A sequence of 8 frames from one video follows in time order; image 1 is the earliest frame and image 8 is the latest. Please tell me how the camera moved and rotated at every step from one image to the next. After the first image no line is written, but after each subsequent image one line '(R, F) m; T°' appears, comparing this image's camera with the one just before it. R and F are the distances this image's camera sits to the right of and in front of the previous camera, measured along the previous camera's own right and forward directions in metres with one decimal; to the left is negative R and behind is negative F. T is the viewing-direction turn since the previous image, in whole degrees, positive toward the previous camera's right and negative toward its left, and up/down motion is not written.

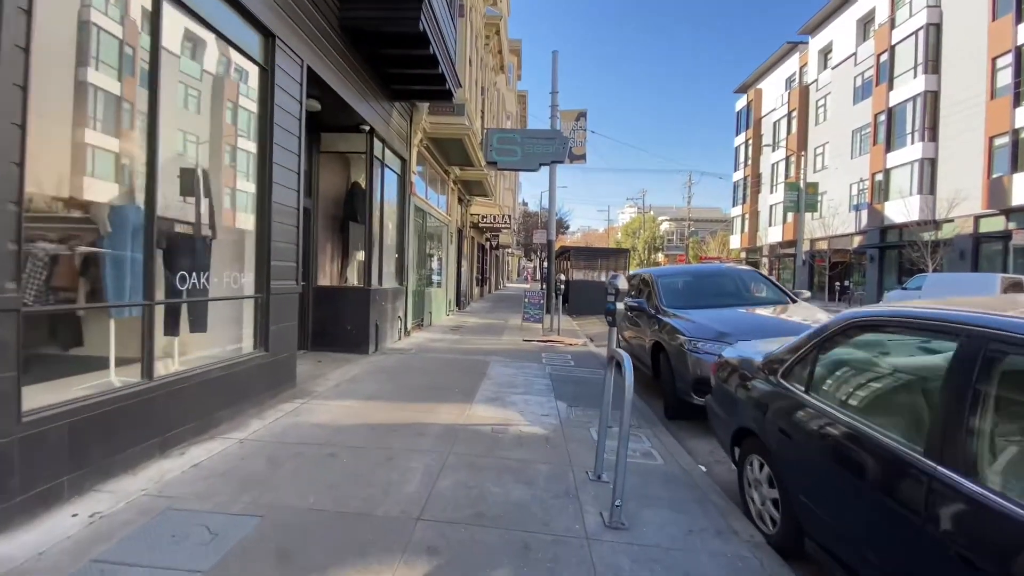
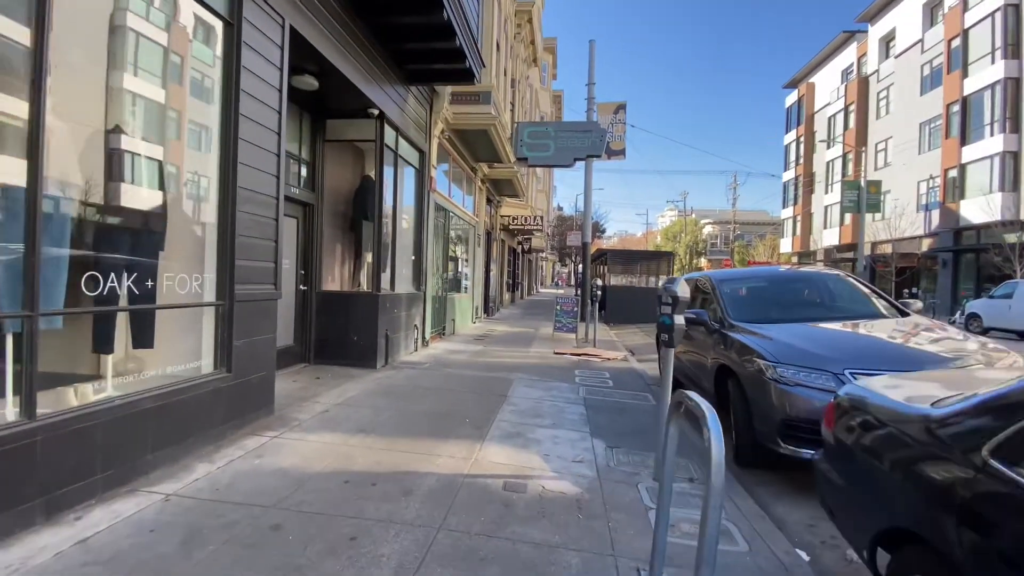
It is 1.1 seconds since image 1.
(+0.1, +1.4) m; -4°
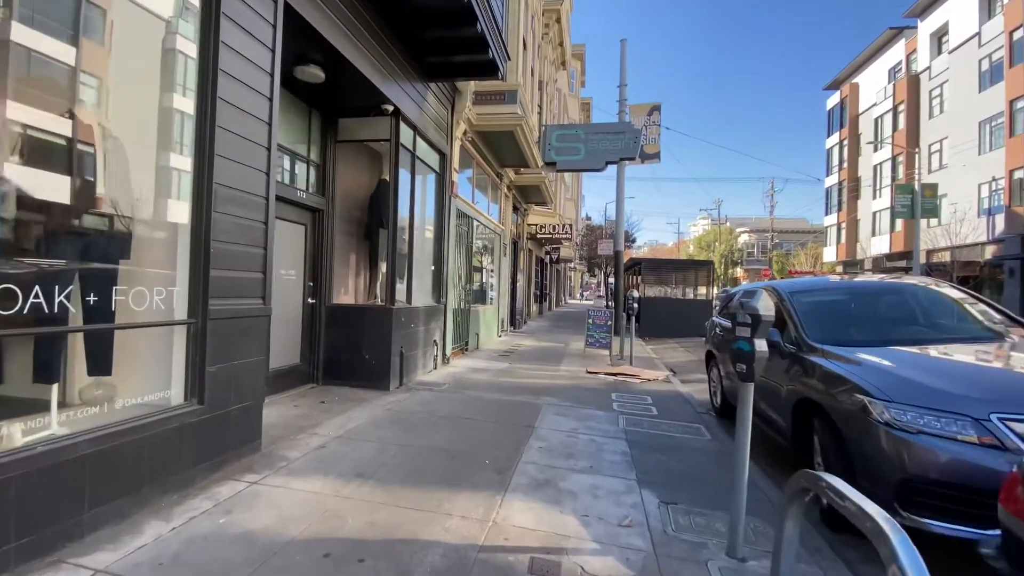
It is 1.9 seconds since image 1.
(0.0, +0.9) m; -3°
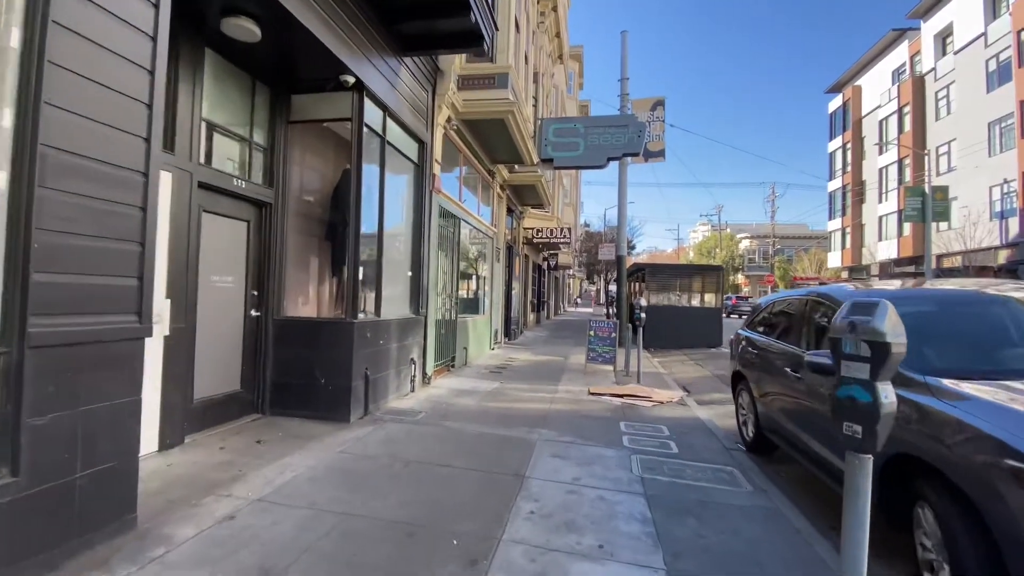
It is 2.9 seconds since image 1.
(+0.2, +1.3) m; 0°
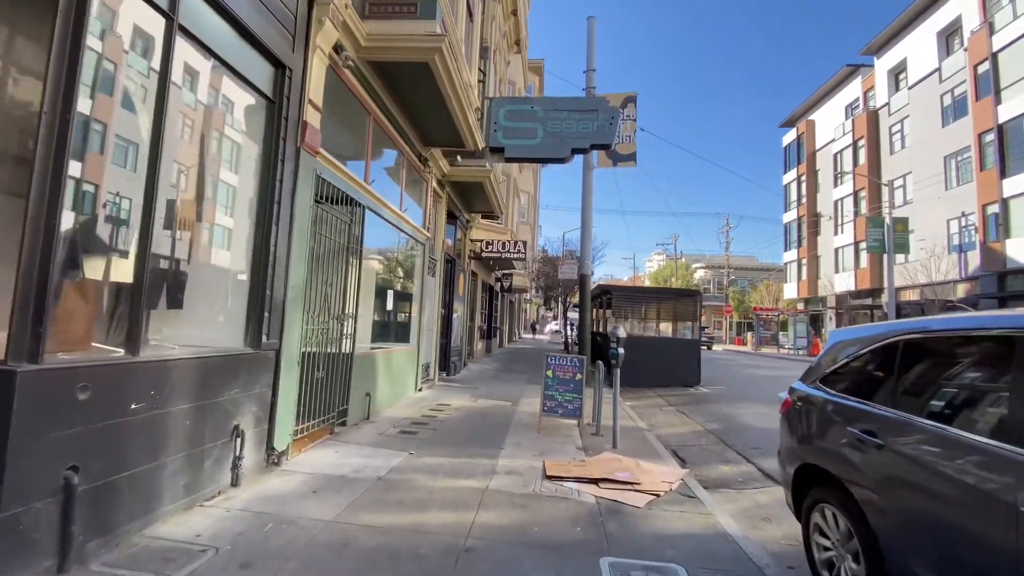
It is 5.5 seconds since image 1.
(+0.5, +3.1) m; +5°
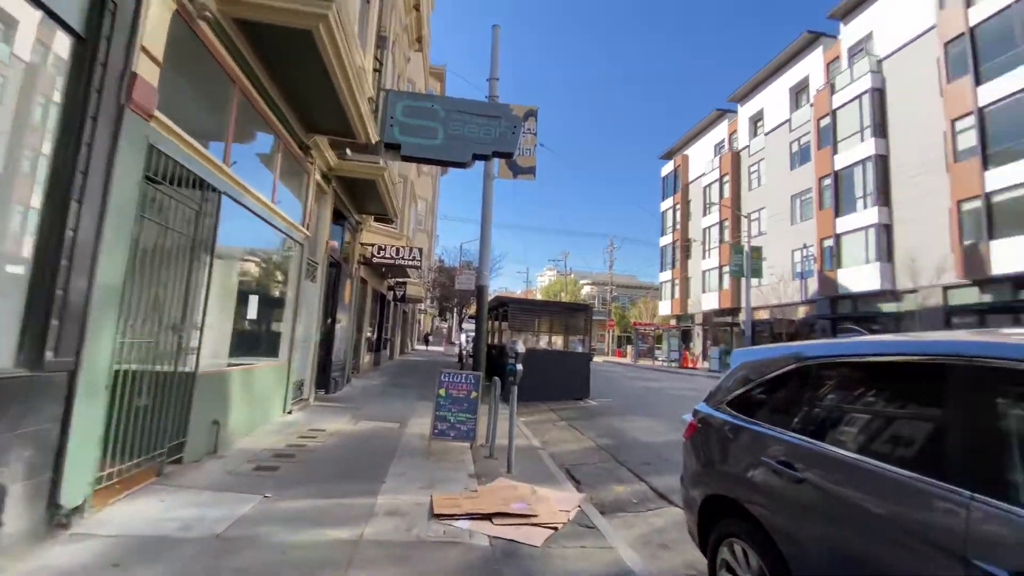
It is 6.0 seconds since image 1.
(+0.1, +0.6) m; +13°
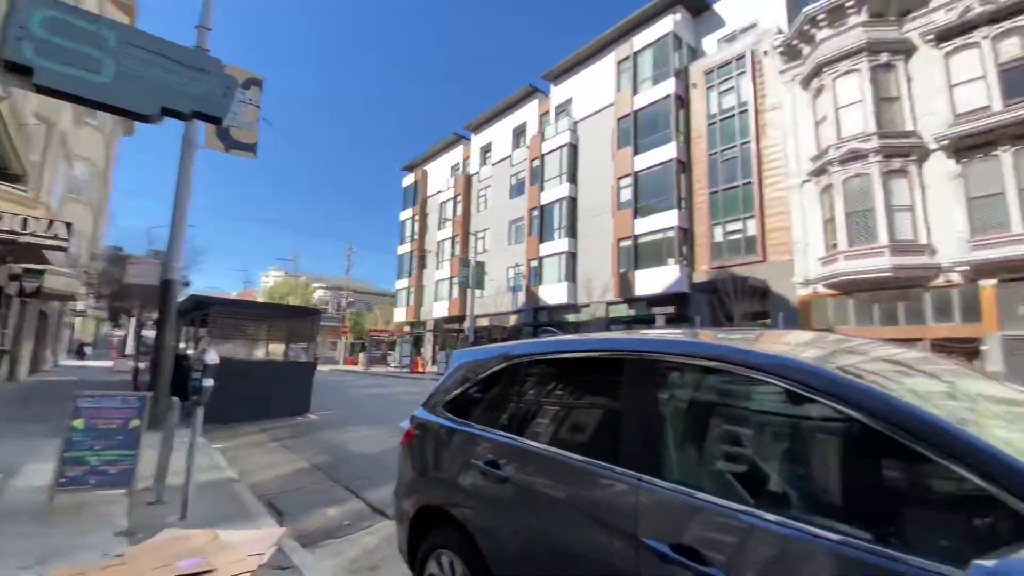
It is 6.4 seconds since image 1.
(+0.2, +0.3) m; +31°
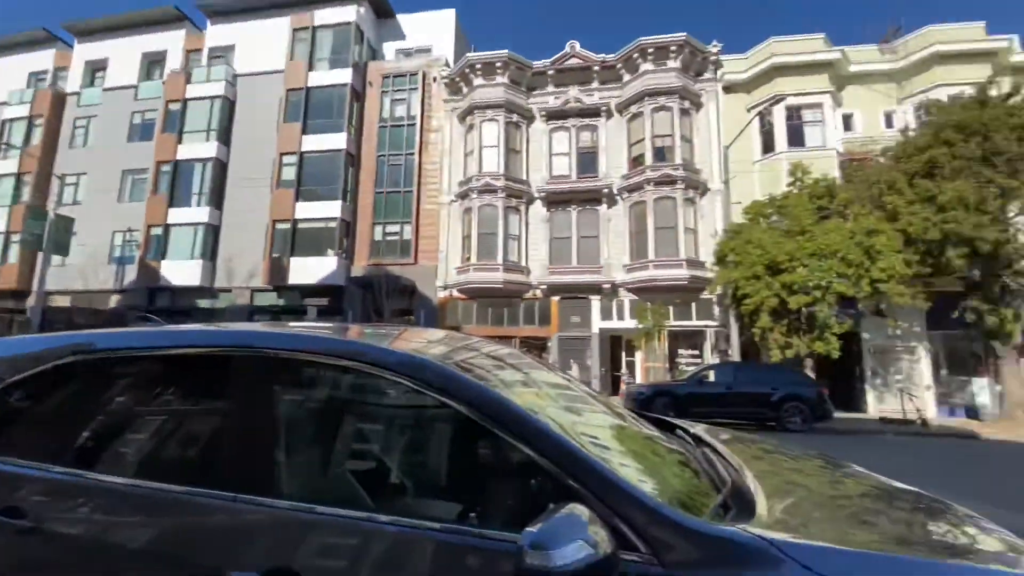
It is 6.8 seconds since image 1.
(+0.1, +0.1) m; +40°
